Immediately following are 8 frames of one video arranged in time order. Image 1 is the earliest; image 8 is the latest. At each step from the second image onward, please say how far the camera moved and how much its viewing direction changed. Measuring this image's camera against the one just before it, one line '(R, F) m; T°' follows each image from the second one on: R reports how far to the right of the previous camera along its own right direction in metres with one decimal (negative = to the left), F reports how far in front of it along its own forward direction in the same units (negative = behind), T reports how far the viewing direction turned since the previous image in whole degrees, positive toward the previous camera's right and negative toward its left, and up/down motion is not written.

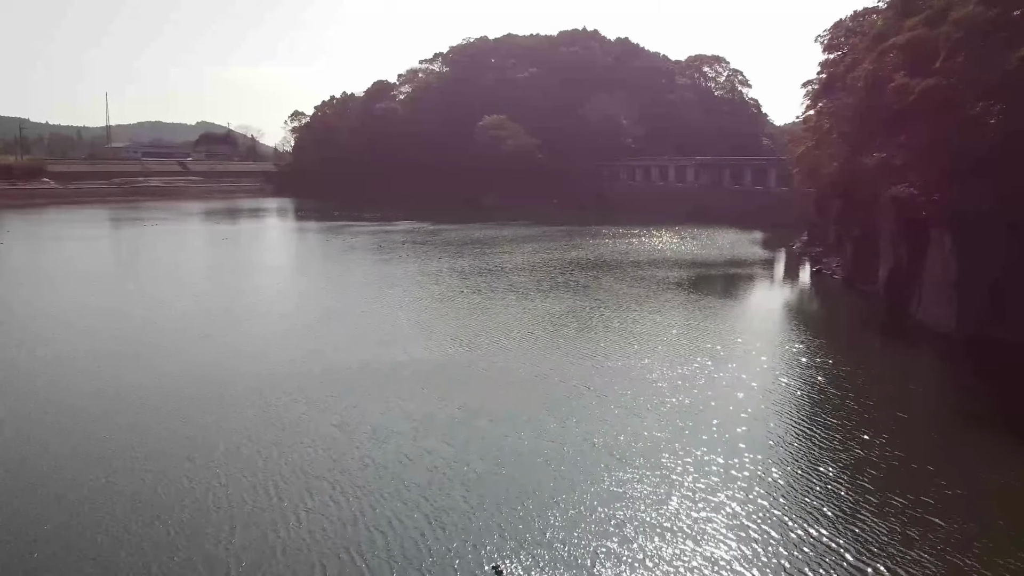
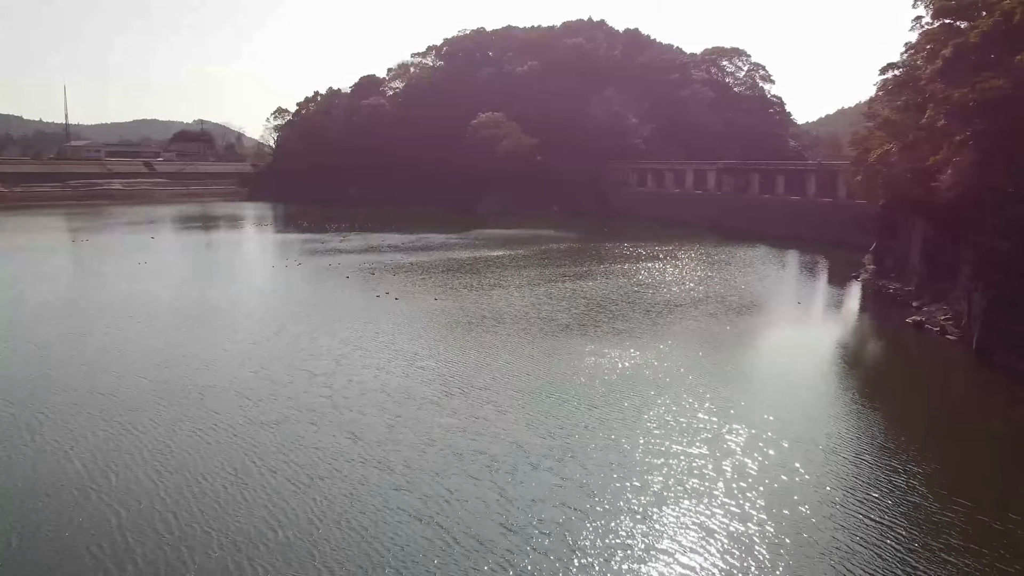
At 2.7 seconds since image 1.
(-0.1, +6.6) m; 0°
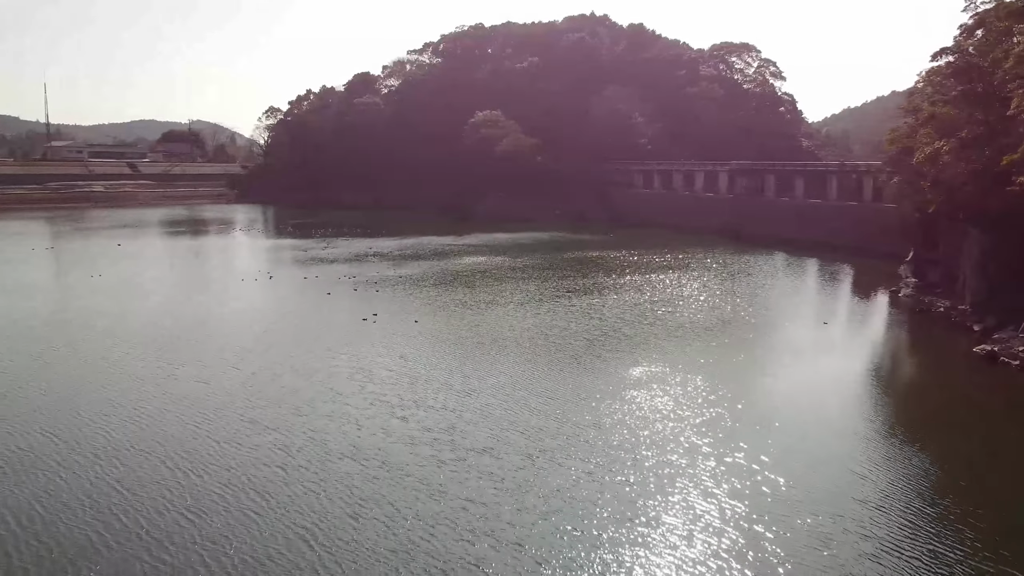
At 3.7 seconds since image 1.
(-0.1, +2.7) m; 0°
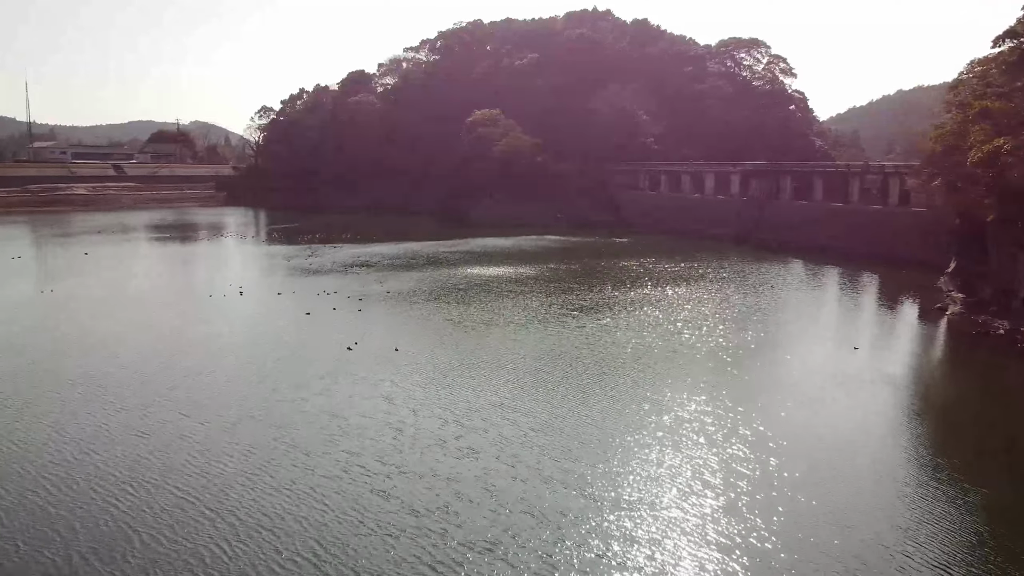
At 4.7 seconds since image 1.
(-0.1, +2.4) m; 0°
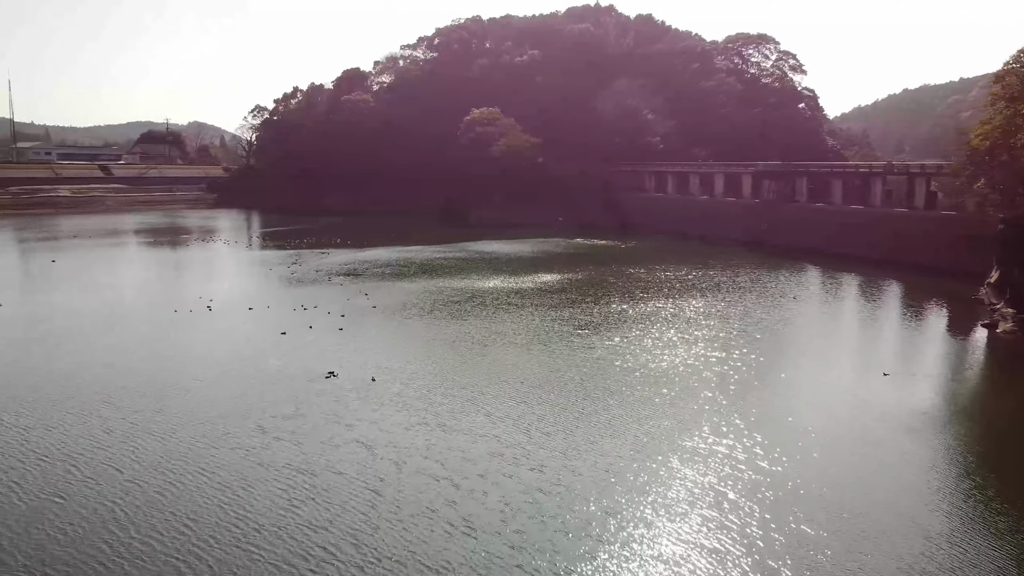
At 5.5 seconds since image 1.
(-0.1, +2.1) m; 0°
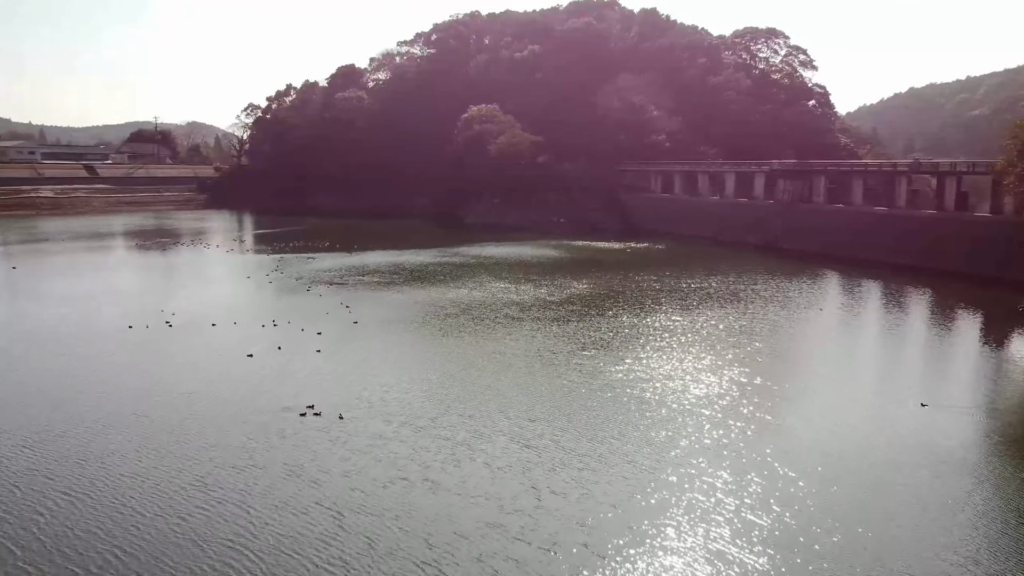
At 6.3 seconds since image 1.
(0.0, +2.1) m; 0°
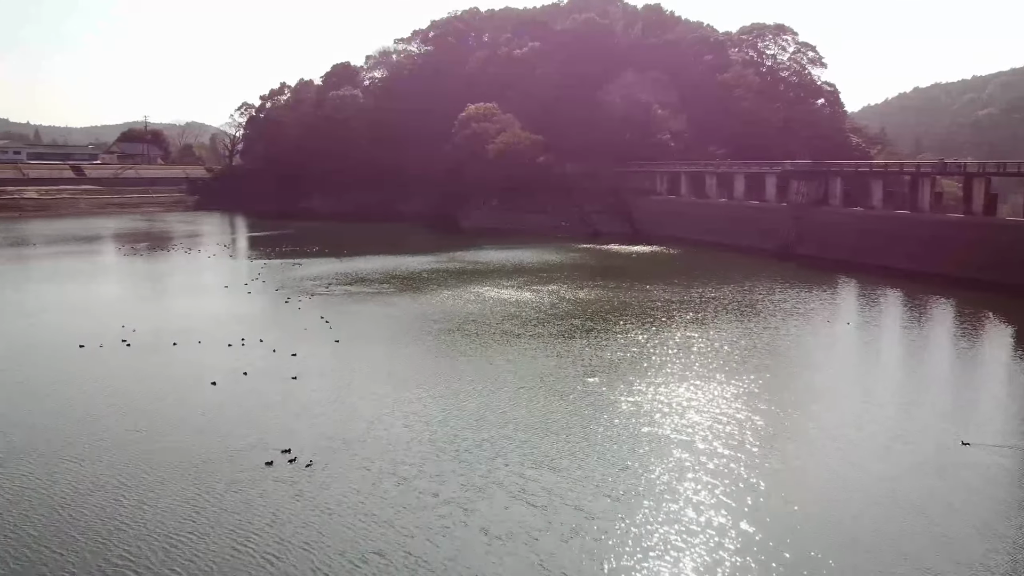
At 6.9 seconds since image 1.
(0.0, +1.8) m; 0°
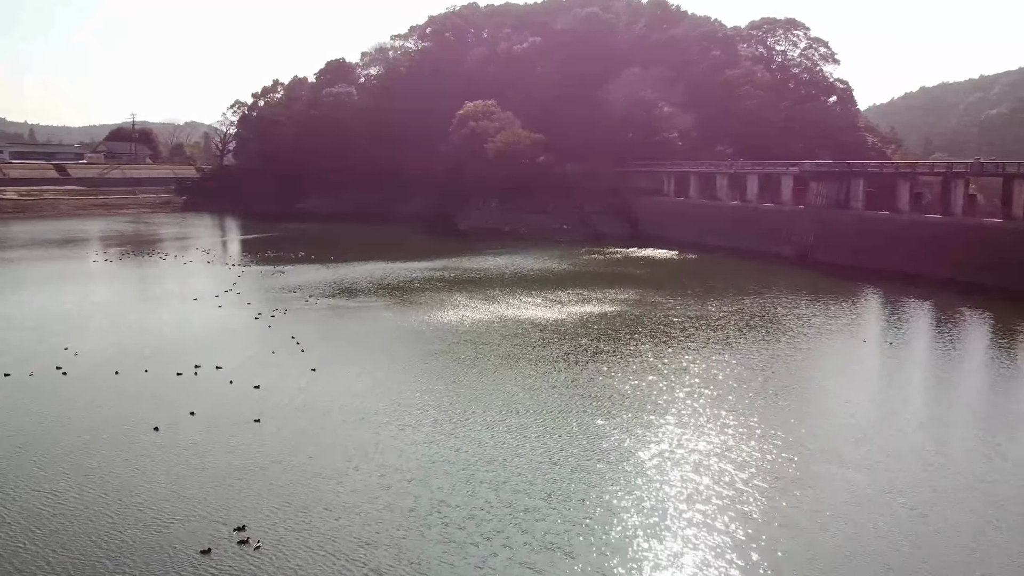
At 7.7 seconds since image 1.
(0.0, +2.1) m; 0°
